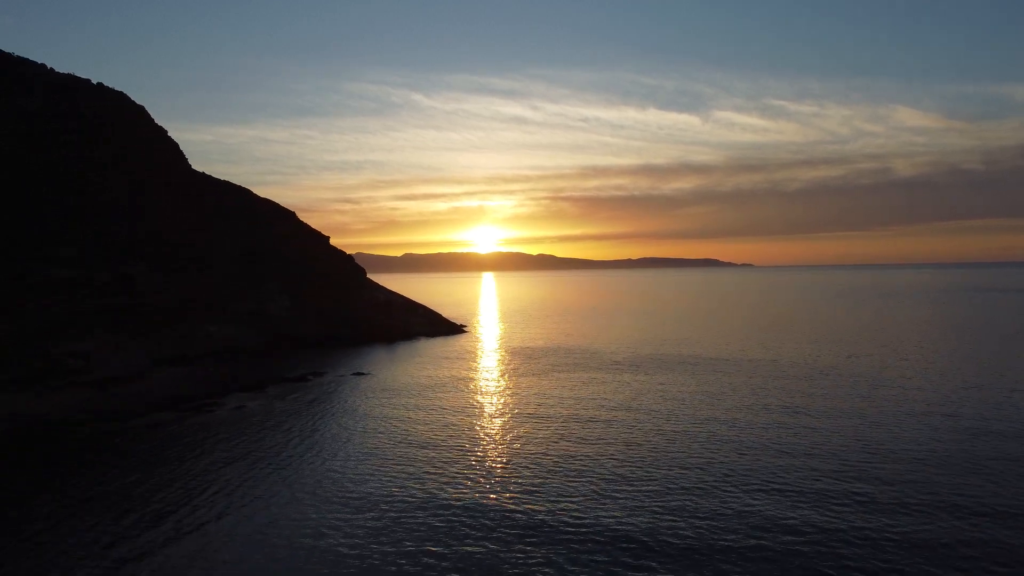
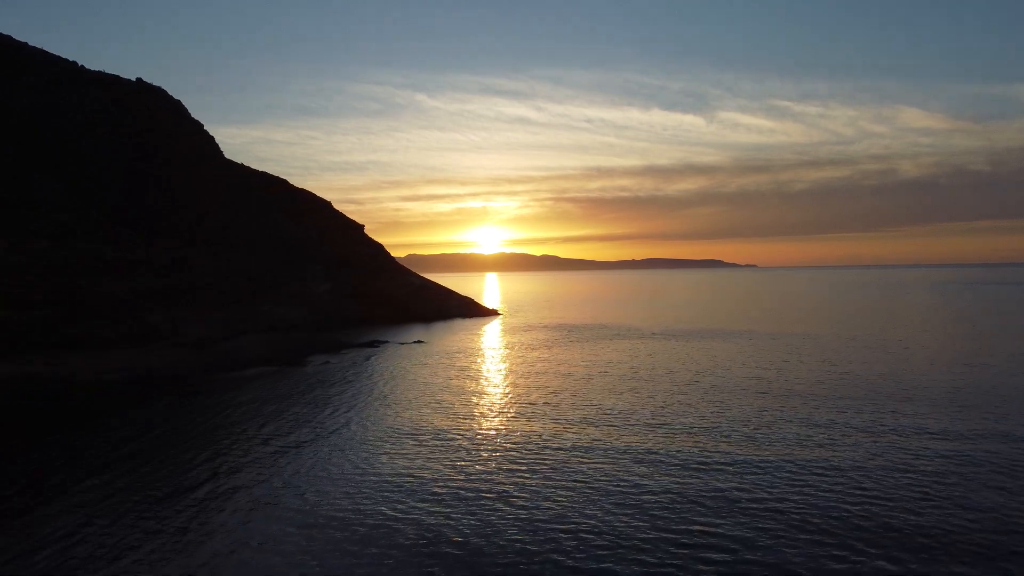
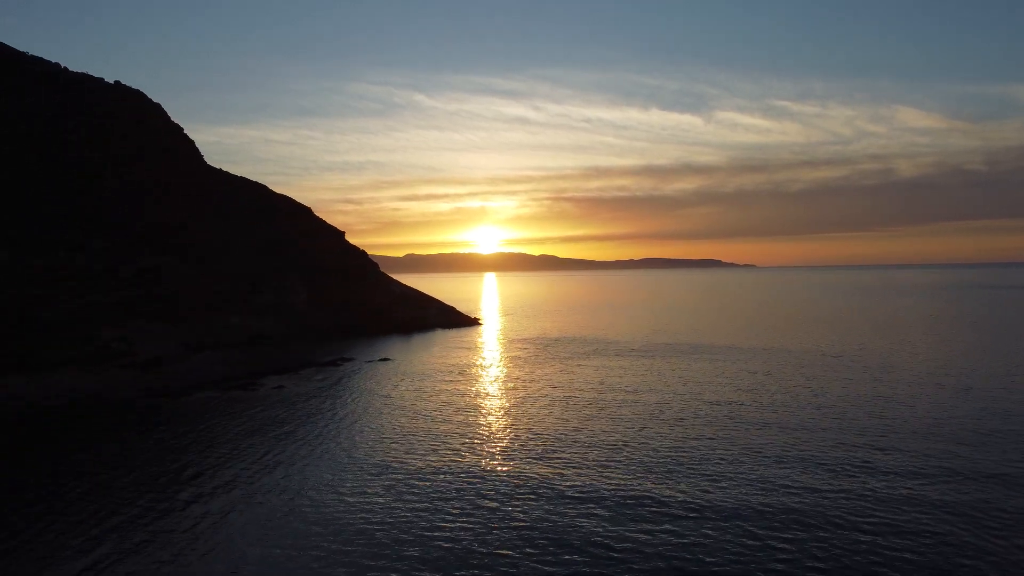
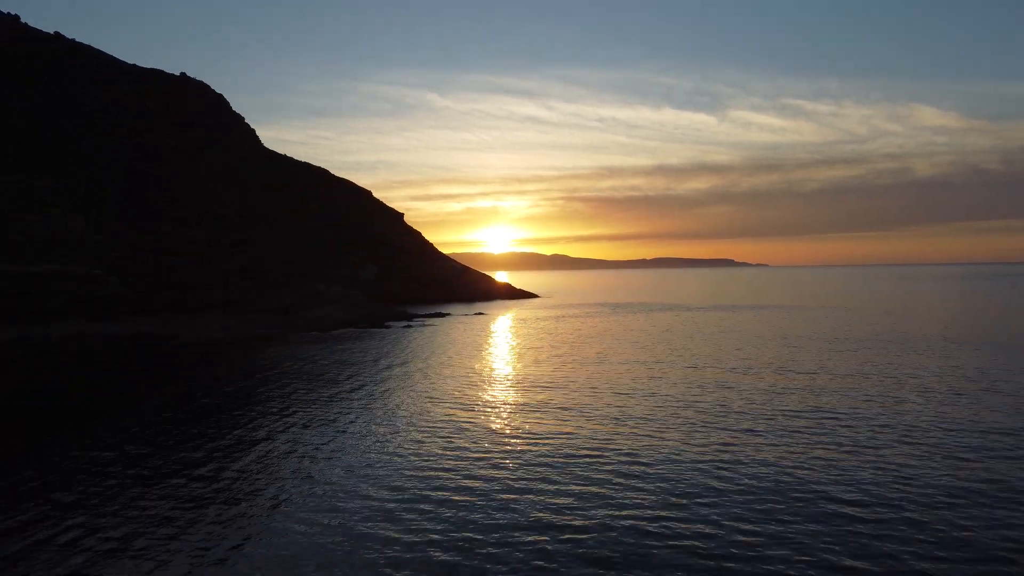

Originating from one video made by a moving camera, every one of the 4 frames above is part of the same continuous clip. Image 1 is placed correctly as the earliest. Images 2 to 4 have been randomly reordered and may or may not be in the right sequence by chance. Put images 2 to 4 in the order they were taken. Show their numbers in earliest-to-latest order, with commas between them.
3, 2, 4
